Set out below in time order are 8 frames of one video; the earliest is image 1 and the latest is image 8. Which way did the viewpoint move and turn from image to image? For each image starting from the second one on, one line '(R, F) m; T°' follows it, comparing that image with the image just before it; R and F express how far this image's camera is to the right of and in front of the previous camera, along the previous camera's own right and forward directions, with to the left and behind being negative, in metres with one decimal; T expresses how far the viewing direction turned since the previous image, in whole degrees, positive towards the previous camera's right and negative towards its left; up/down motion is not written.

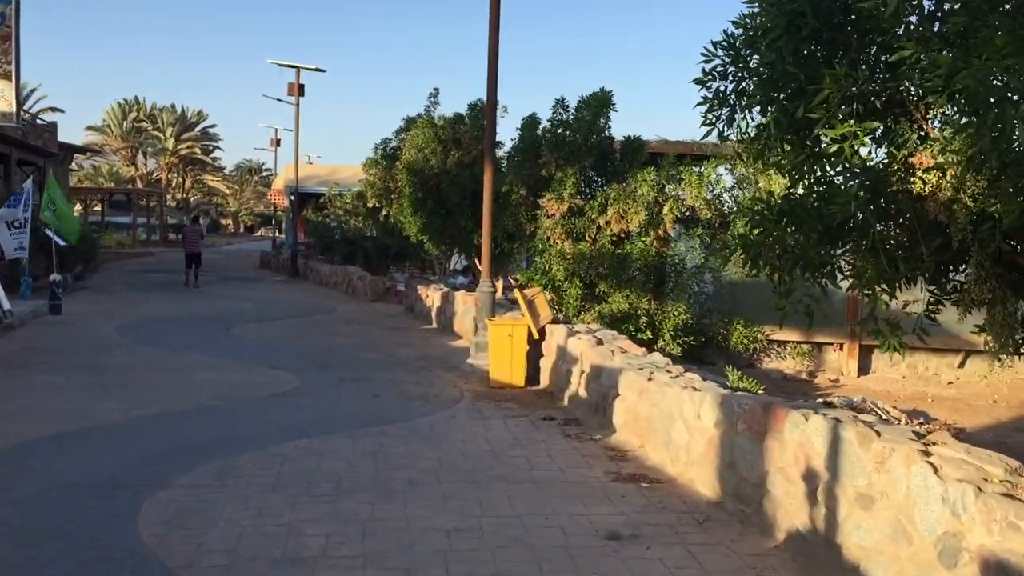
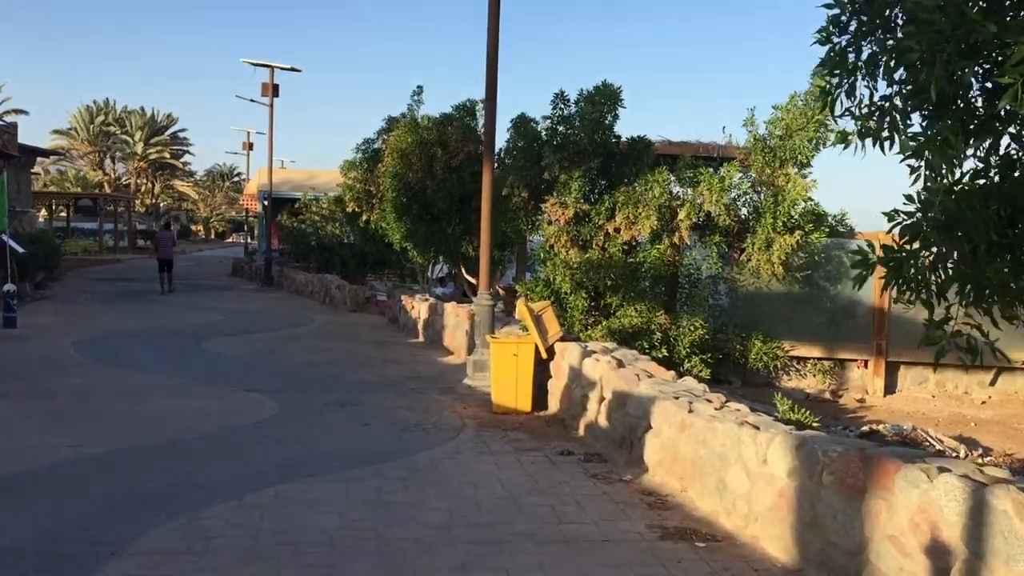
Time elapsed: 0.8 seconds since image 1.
(-0.3, +1.1) m; +2°
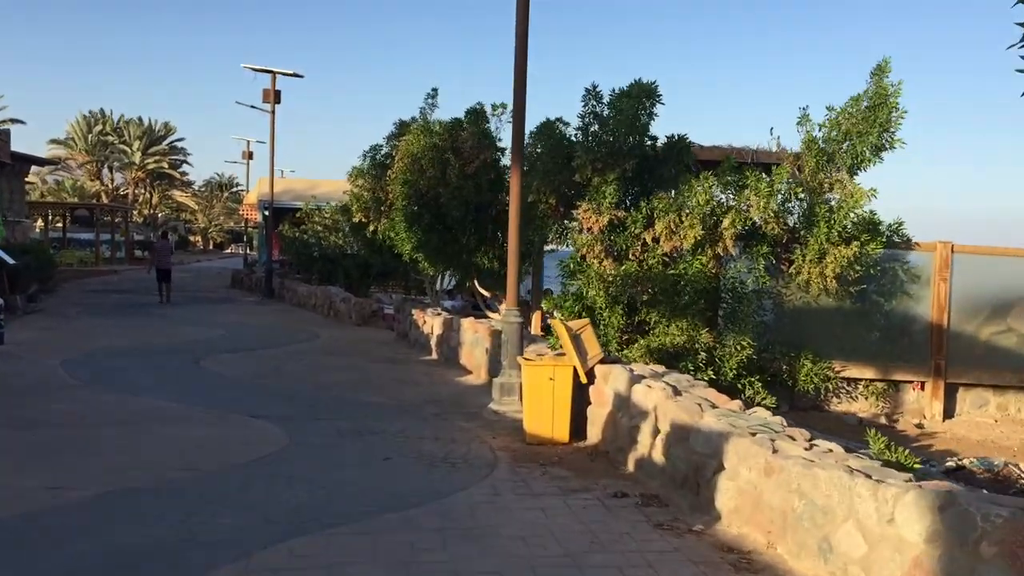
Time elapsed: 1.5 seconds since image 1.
(-0.3, +1.0) m; 0°
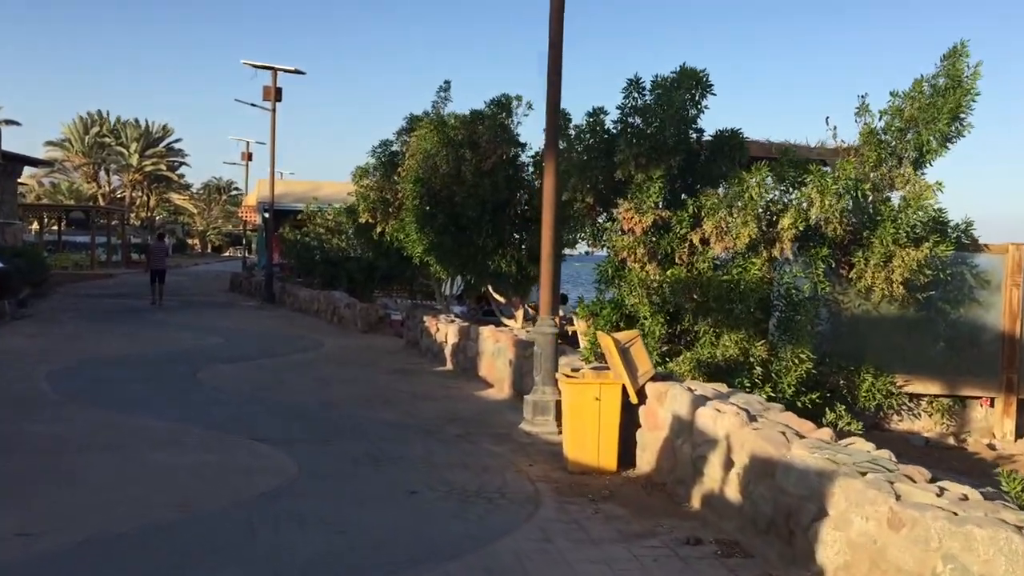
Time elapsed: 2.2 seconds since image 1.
(-0.3, +1.0) m; 0°
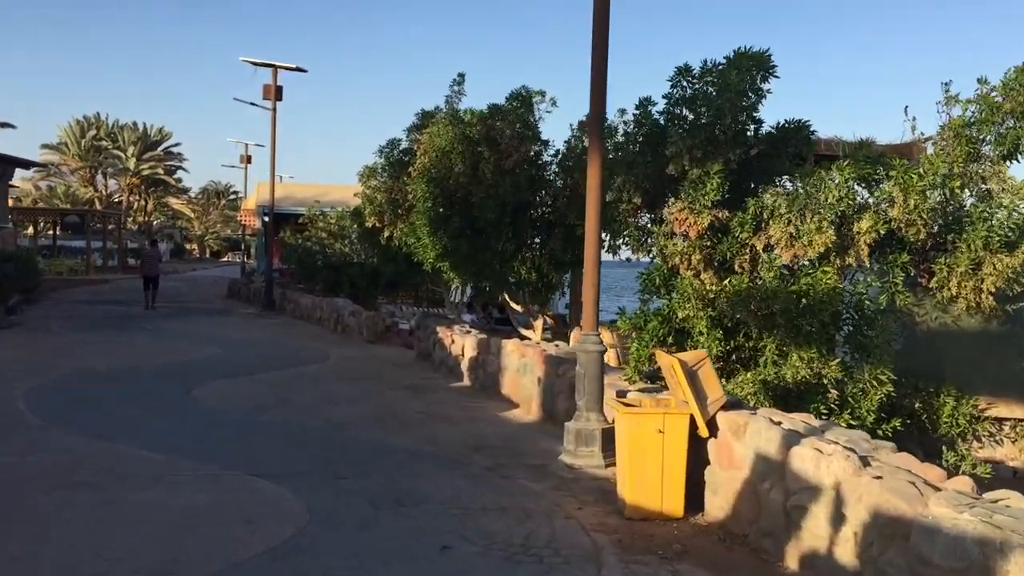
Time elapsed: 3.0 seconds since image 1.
(-0.3, +1.2) m; 0°
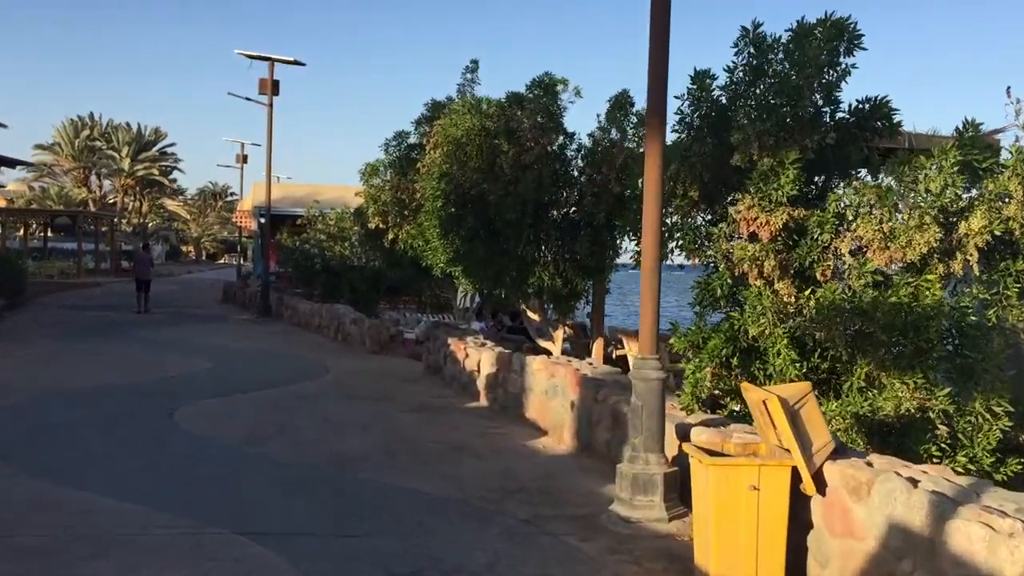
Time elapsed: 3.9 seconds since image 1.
(-0.3, +1.4) m; 0°
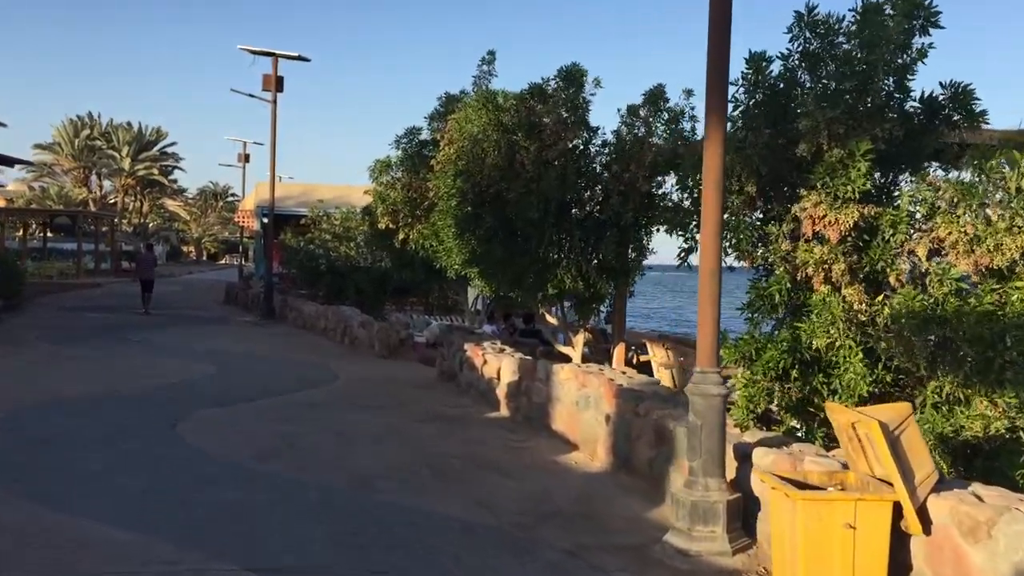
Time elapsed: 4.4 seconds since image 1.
(-0.3, +0.7) m; 0°
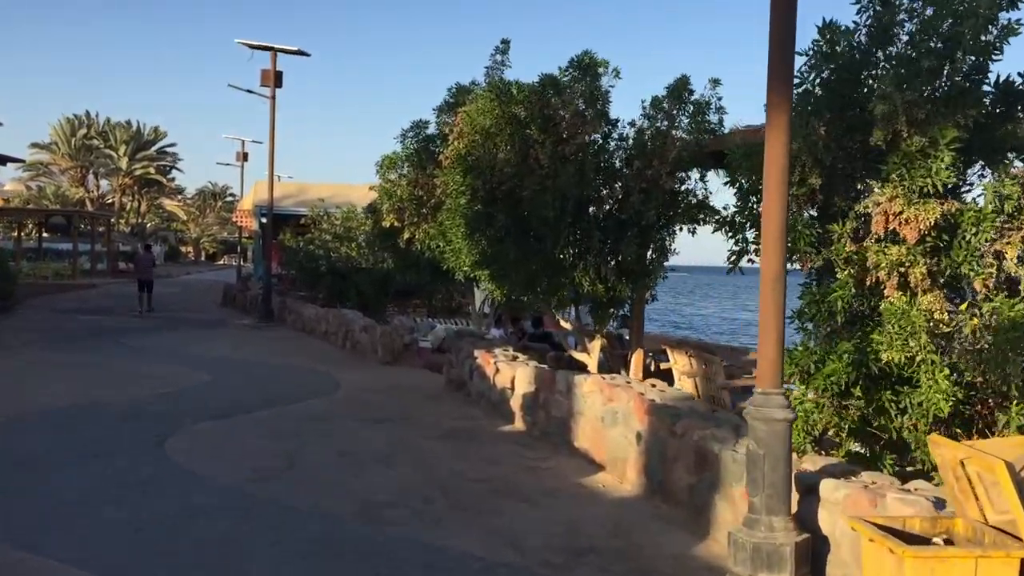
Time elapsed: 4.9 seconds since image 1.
(-0.2, +0.8) m; 0°
